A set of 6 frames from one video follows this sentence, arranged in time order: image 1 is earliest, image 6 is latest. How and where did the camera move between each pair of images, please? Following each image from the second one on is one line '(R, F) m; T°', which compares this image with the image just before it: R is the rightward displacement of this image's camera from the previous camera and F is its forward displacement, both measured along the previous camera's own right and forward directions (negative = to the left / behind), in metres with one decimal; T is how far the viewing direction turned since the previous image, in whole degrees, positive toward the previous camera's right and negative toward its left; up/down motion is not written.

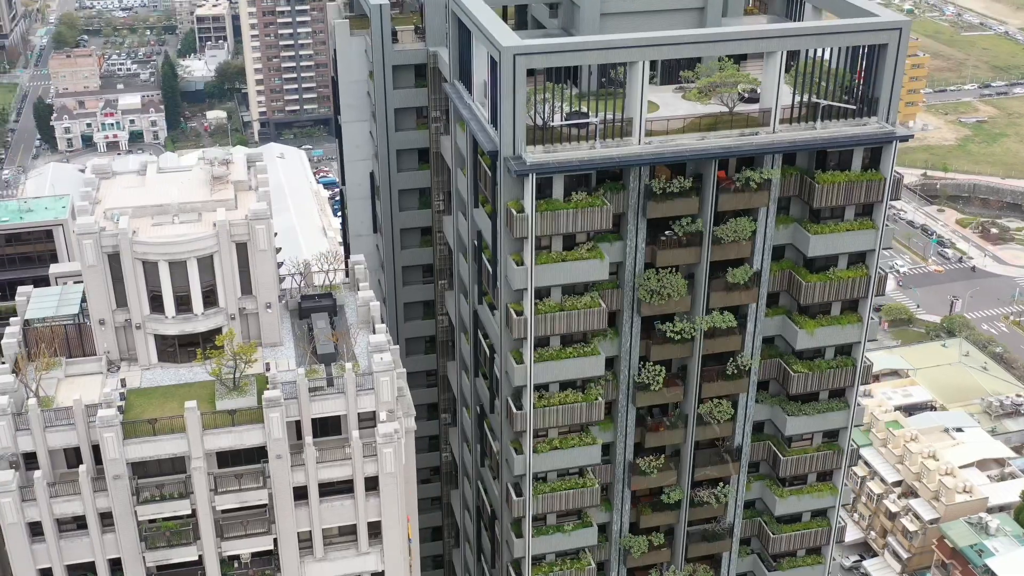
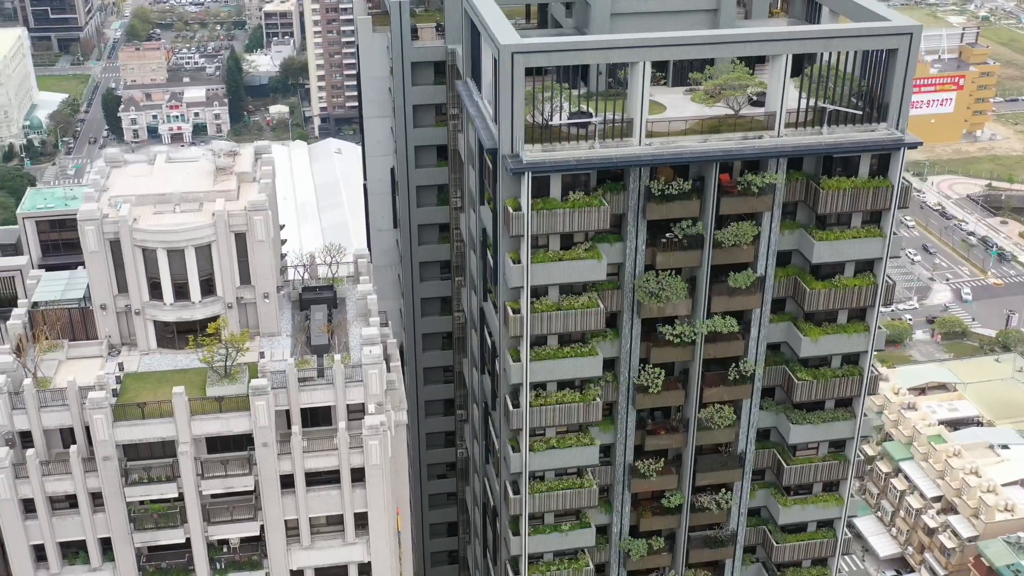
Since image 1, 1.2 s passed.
(+2.8, 0.0) m; -3°
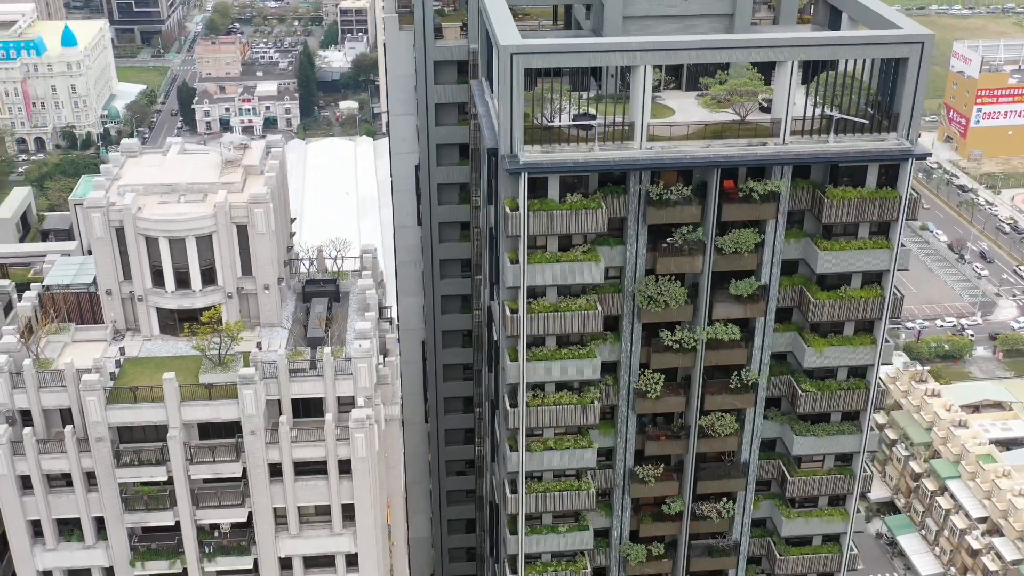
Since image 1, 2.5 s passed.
(+3.1, -0.1) m; -3°
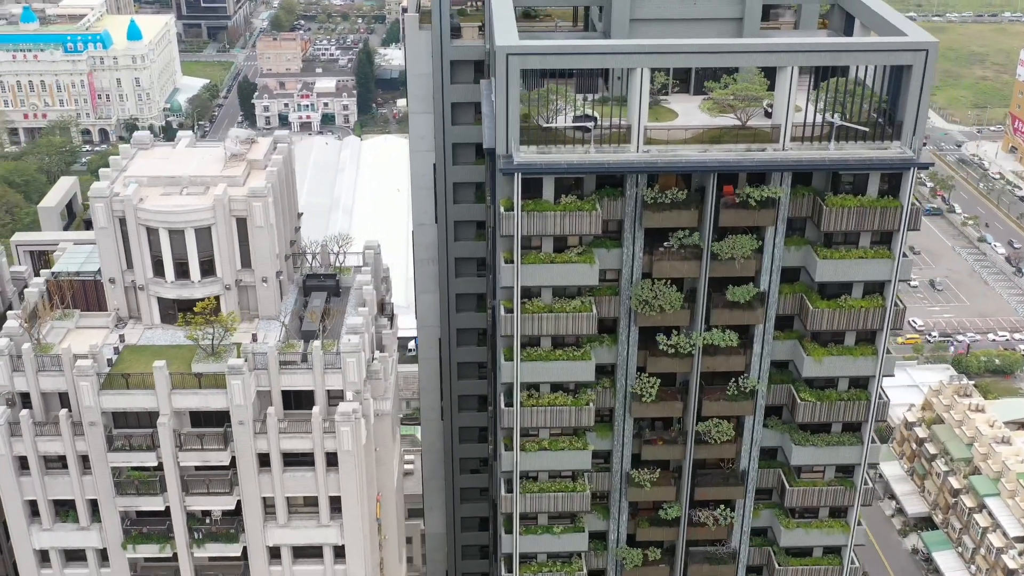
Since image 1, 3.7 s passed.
(+2.8, -0.1) m; -3°
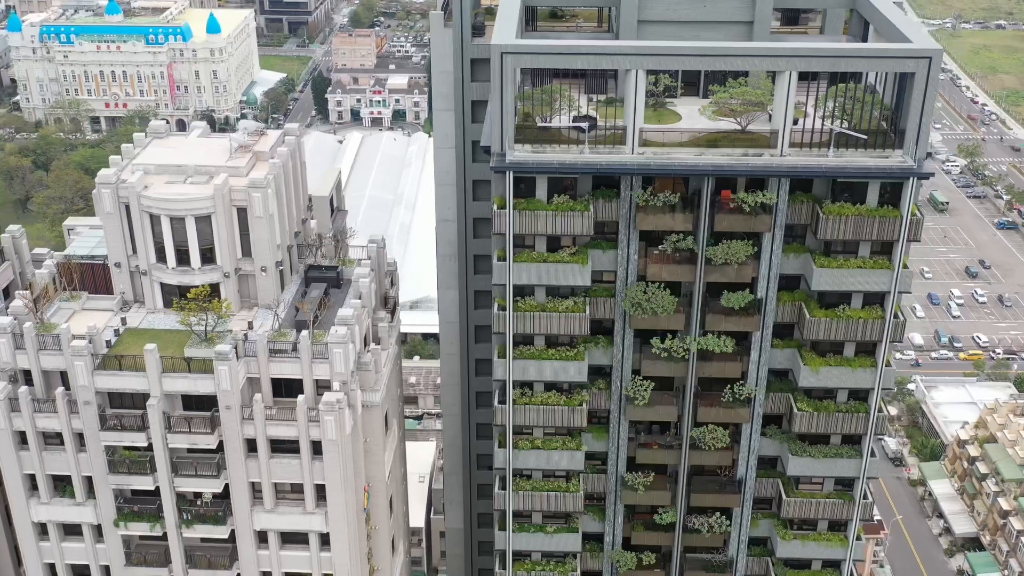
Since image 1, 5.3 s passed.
(+3.5, -0.1) m; -4°
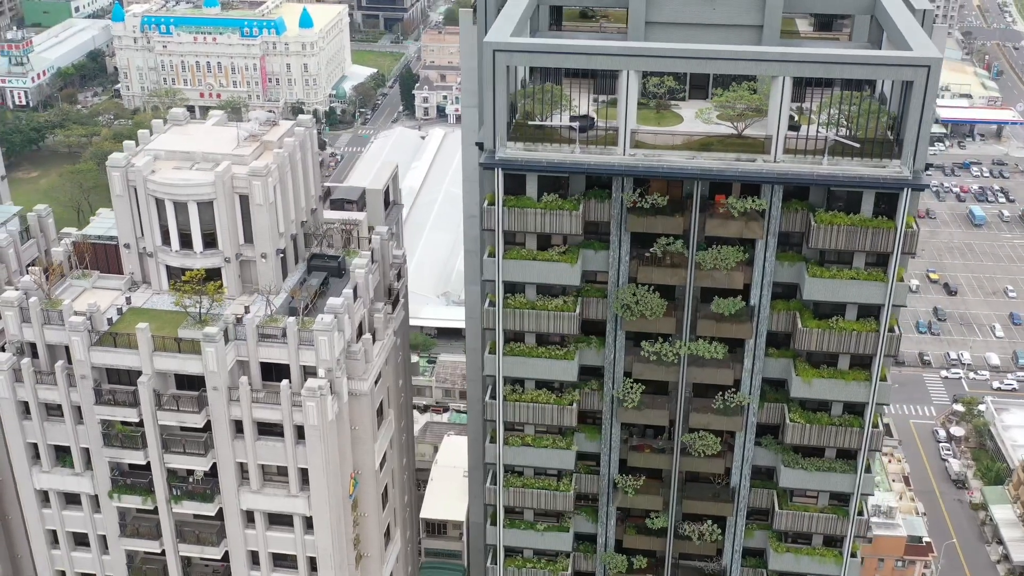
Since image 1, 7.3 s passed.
(+4.4, -0.2) m; -4°
